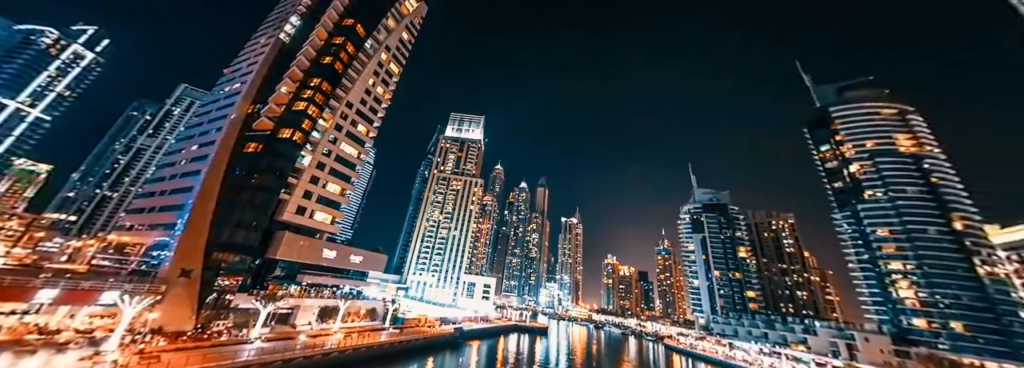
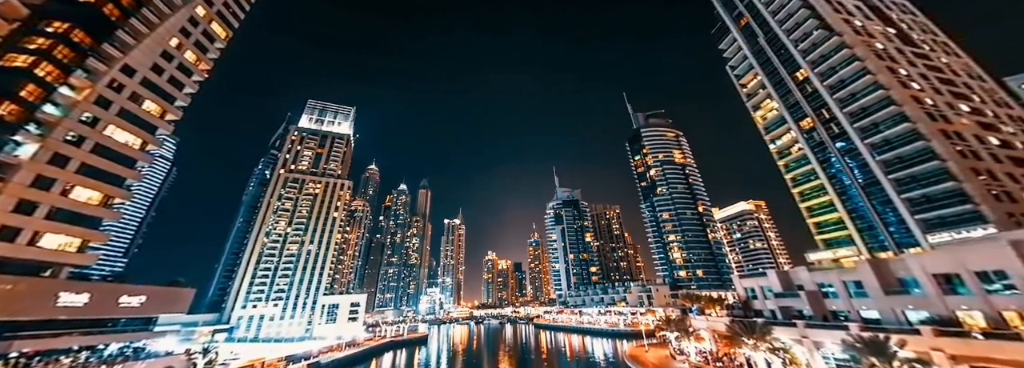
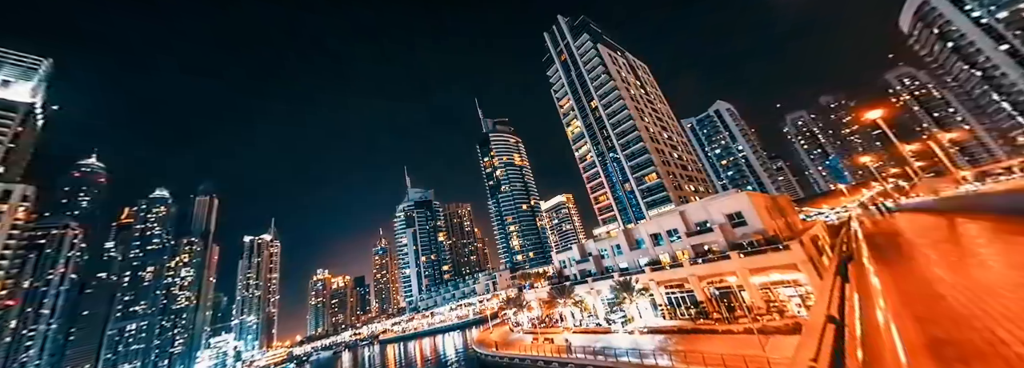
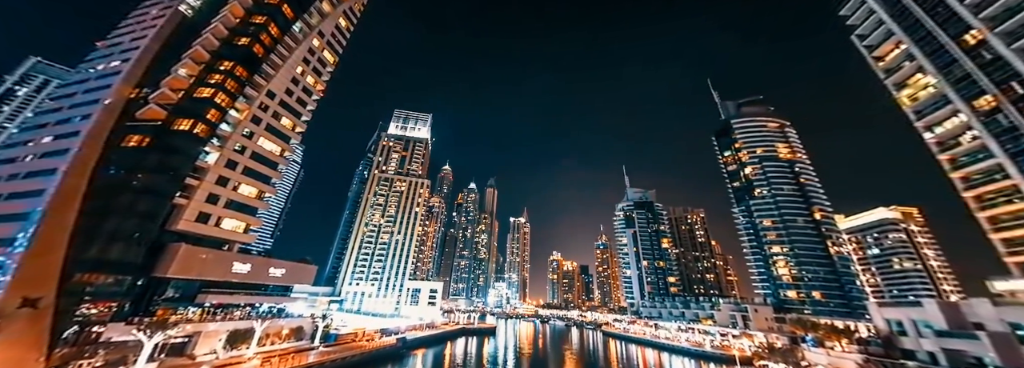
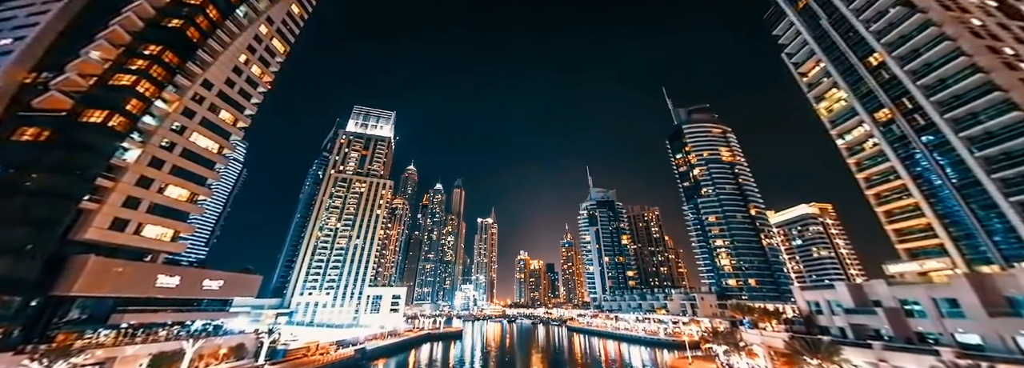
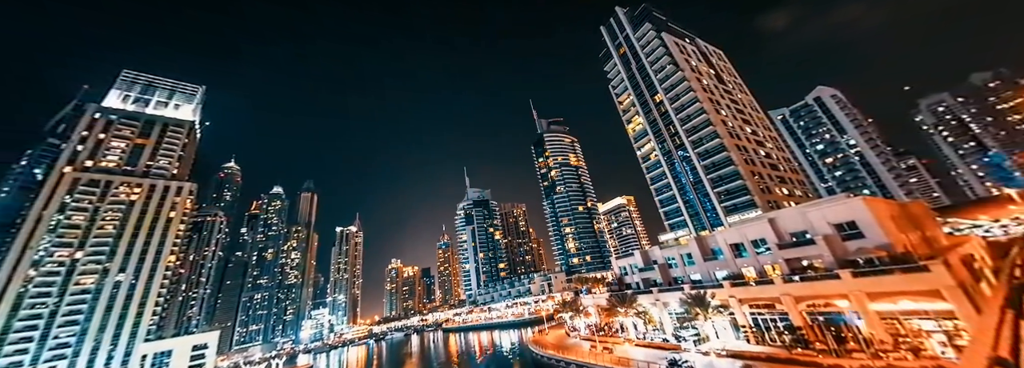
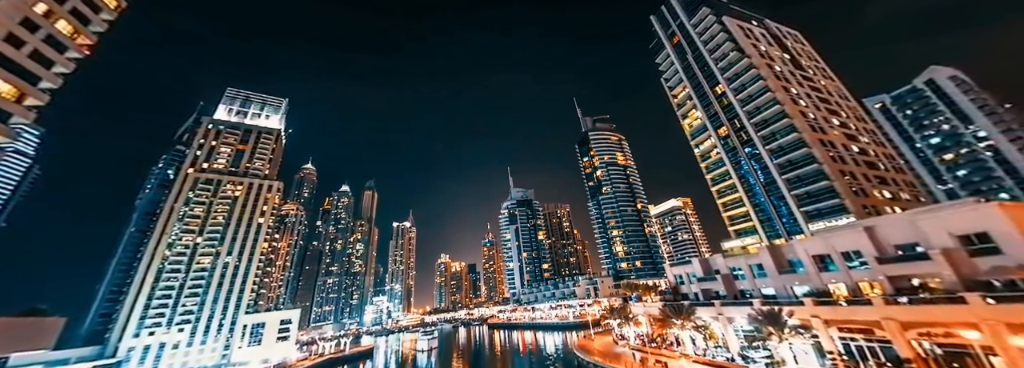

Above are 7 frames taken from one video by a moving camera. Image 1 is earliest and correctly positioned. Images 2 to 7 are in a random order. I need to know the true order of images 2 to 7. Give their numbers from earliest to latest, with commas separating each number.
4, 5, 2, 7, 6, 3
